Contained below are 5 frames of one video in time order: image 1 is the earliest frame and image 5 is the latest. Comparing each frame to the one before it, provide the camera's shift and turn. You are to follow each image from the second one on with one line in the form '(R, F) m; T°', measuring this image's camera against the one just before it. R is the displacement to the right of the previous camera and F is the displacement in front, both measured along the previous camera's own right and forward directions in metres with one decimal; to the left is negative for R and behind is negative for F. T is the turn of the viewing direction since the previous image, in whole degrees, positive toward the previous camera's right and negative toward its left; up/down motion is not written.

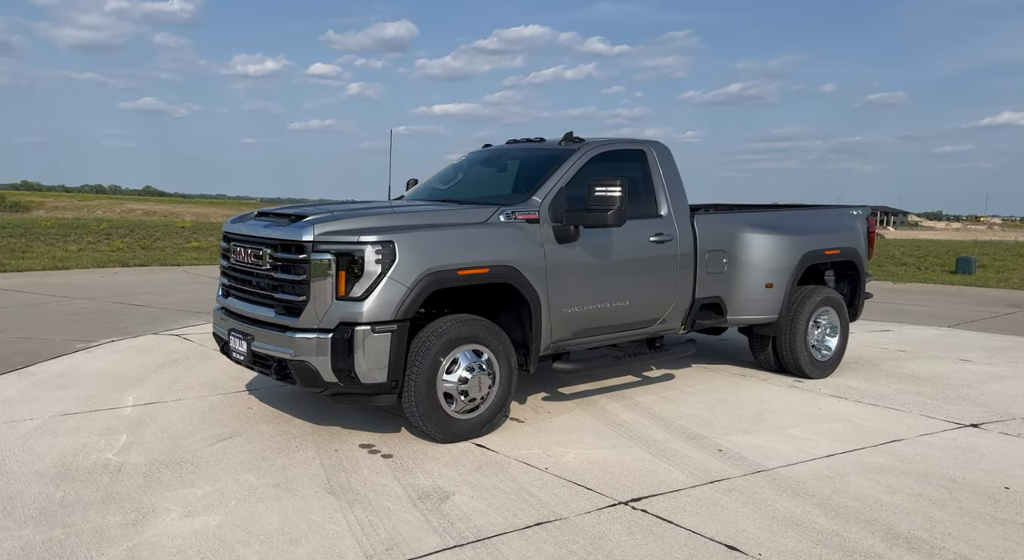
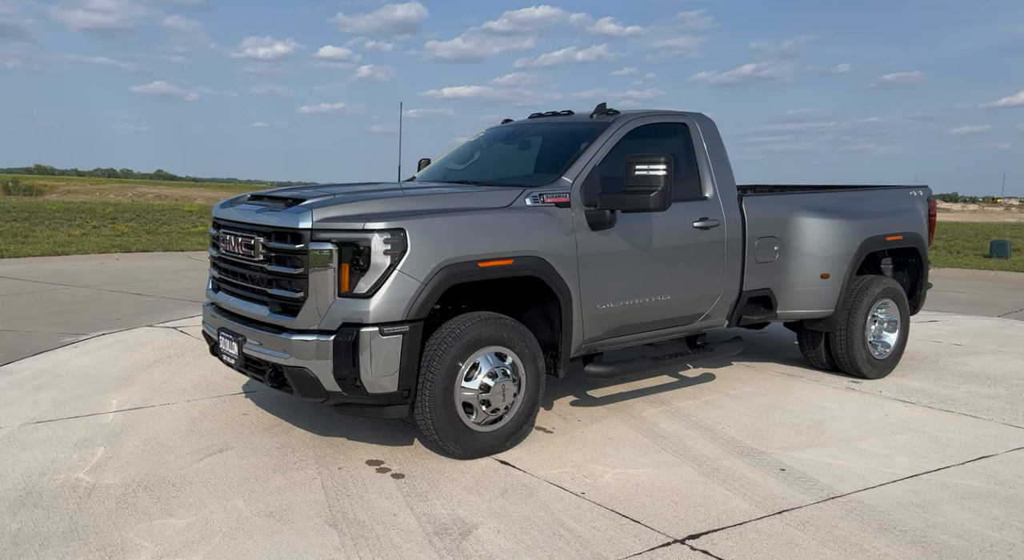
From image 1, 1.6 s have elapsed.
(-0.1, +0.7) m; -1°
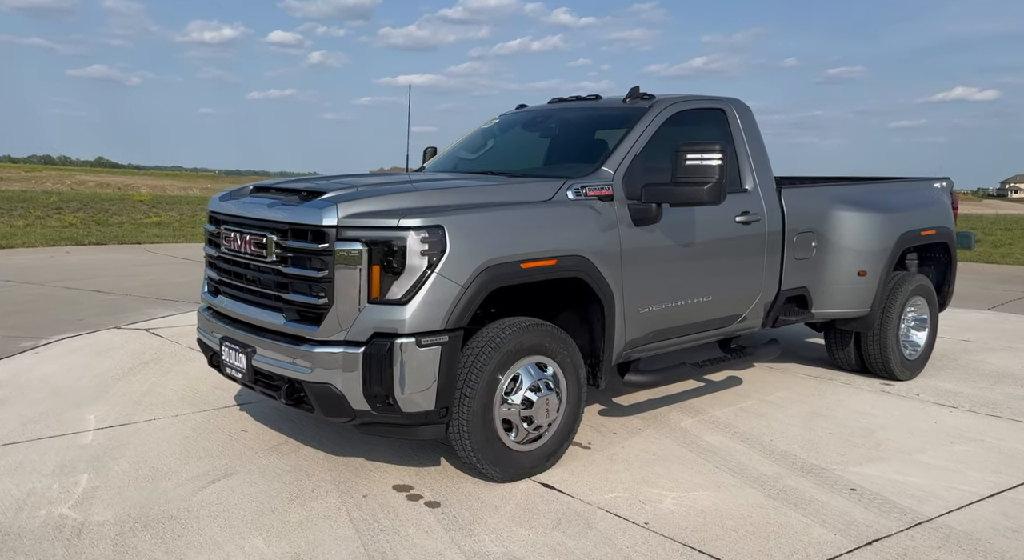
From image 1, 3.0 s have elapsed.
(-0.5, +0.5) m; +3°
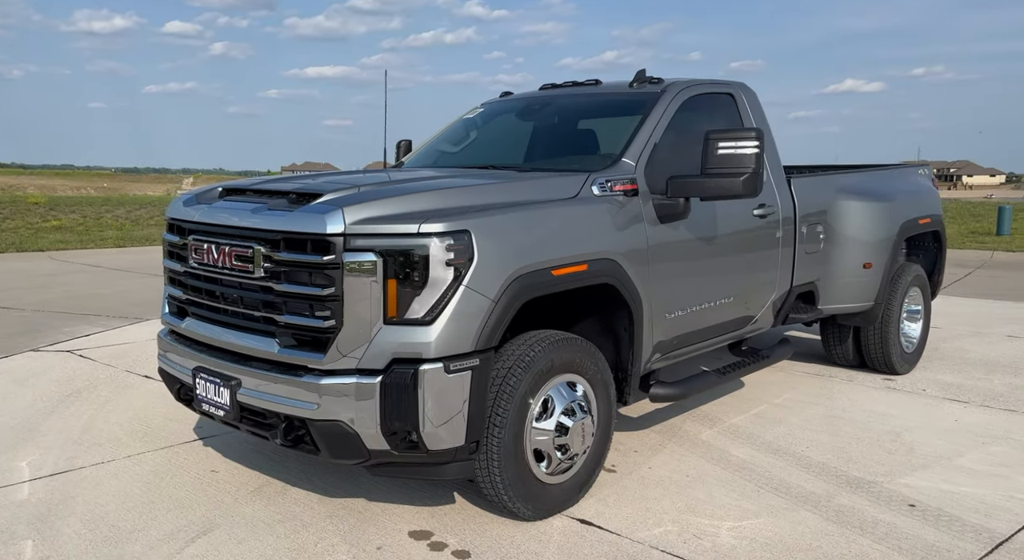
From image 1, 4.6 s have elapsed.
(-0.5, +0.6) m; +6°
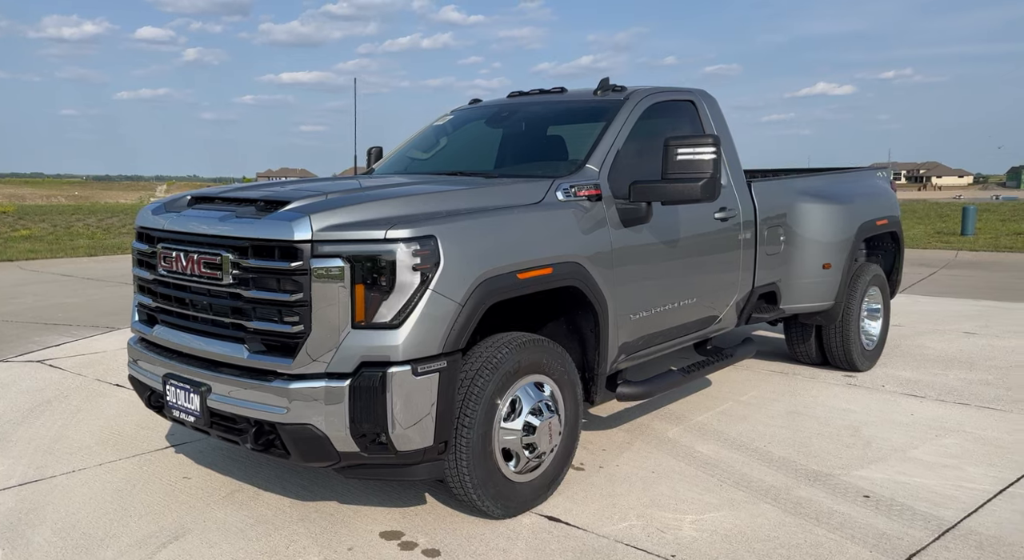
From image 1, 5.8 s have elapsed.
(0.0, -0.1) m; +2°
